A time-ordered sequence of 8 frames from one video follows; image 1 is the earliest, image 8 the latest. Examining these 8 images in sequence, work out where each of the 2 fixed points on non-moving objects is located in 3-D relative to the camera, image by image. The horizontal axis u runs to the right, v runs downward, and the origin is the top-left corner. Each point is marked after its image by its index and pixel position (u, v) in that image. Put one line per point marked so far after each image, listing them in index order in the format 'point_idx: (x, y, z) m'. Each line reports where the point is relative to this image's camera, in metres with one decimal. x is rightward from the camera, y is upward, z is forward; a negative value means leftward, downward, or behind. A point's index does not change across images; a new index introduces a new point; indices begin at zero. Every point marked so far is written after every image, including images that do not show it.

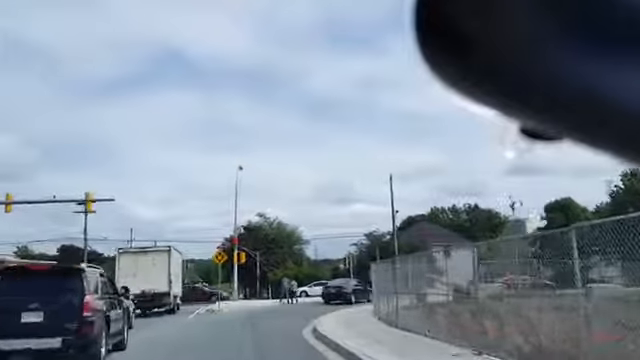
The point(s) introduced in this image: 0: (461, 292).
0: (+4.9, -3.9, +18.7) m
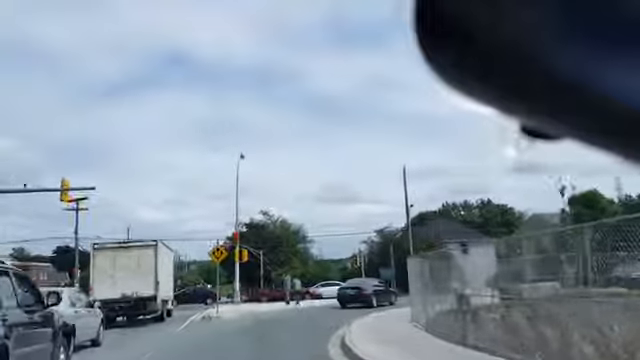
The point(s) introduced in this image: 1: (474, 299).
0: (+5.2, -3.6, +17.5) m
1: (+5.1, -3.9, +17.9) m
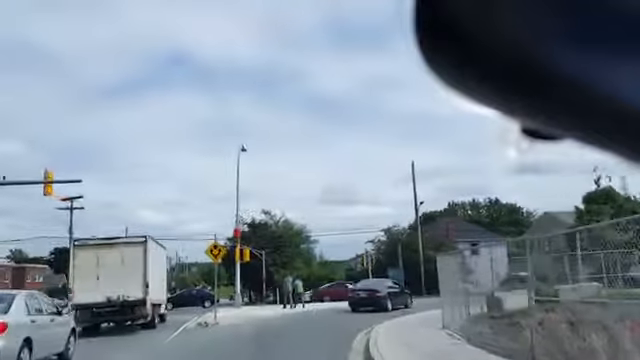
0: (+5.3, -3.5, +16.7) m
1: (+5.2, -3.8, +17.2) m
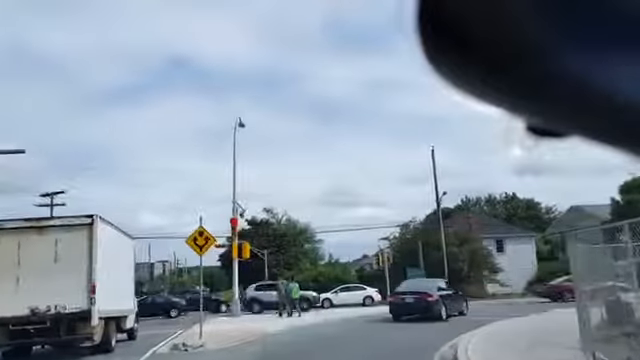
0: (+5.6, -3.2, +15.0) m
1: (+5.5, -3.5, +15.4) m
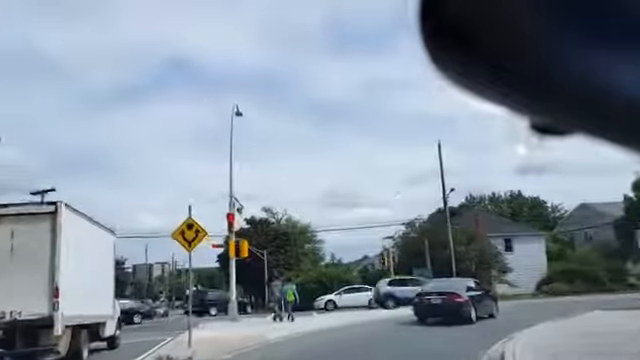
0: (+5.7, -3.1, +14.4) m
1: (+5.6, -3.4, +14.8) m
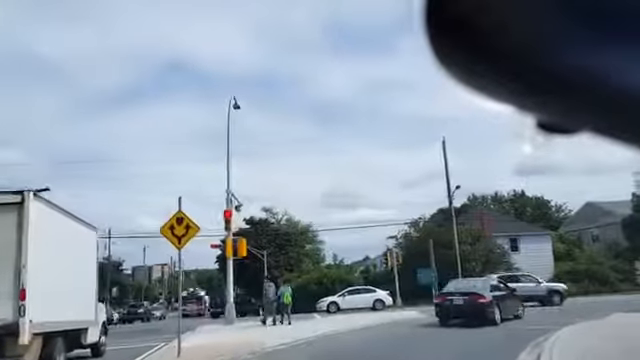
0: (+5.7, -3.0, +14.0) m
1: (+5.6, -3.3, +14.4) m
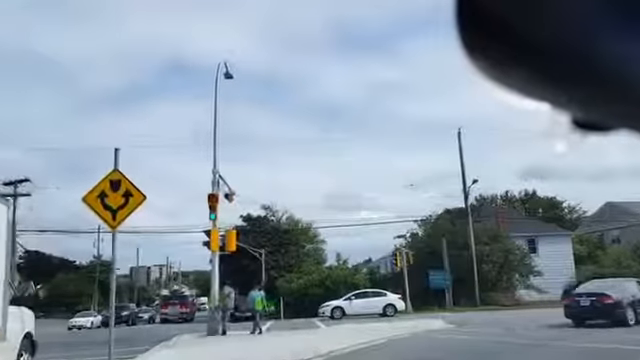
0: (+5.7, -2.9, +12.8) m
1: (+5.6, -3.2, +13.3) m
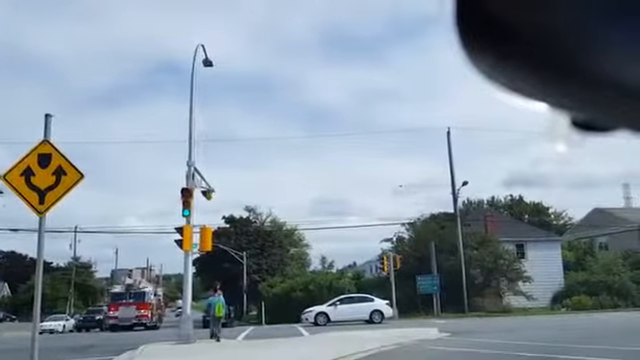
0: (+5.3, -3.0, +12.6) m
1: (+5.2, -3.3, +13.0) m
